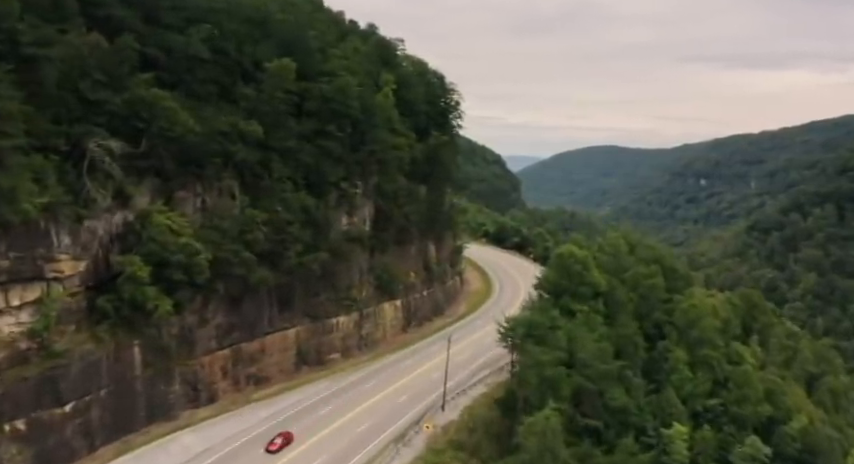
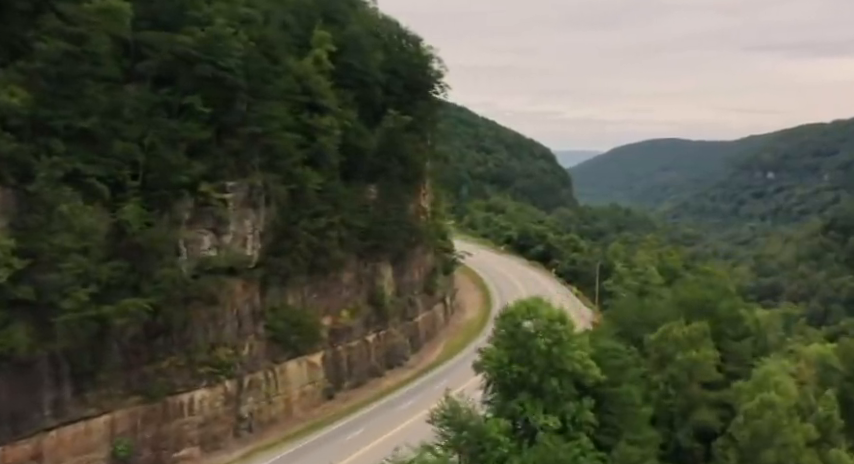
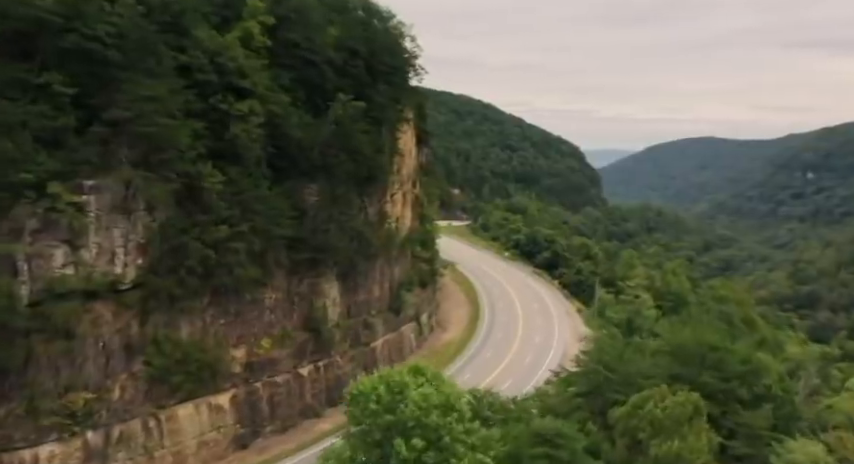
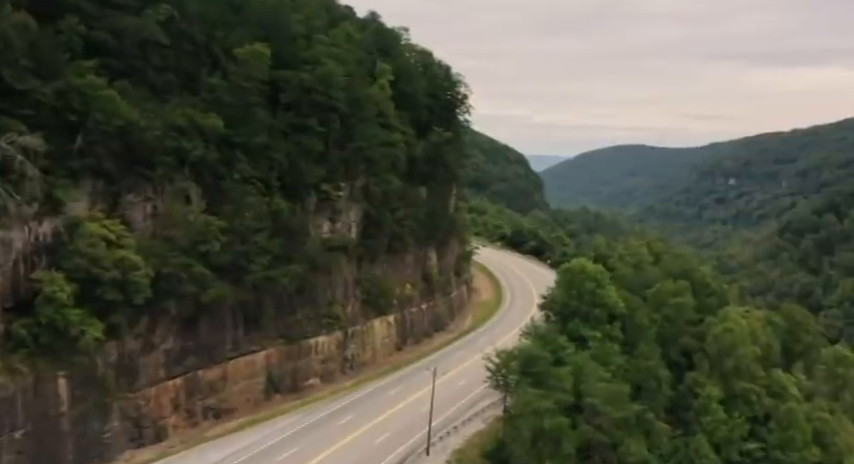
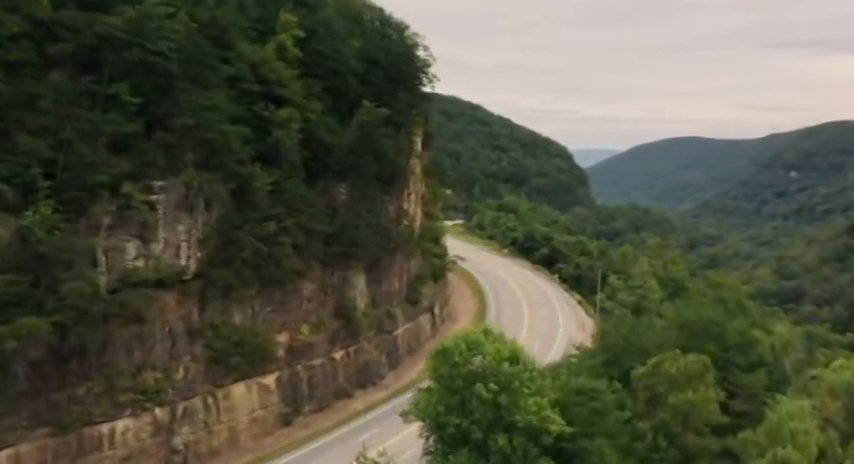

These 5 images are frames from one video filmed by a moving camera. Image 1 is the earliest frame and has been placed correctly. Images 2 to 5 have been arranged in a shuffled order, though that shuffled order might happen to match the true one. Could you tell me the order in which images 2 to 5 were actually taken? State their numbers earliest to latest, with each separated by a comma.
4, 2, 5, 3
